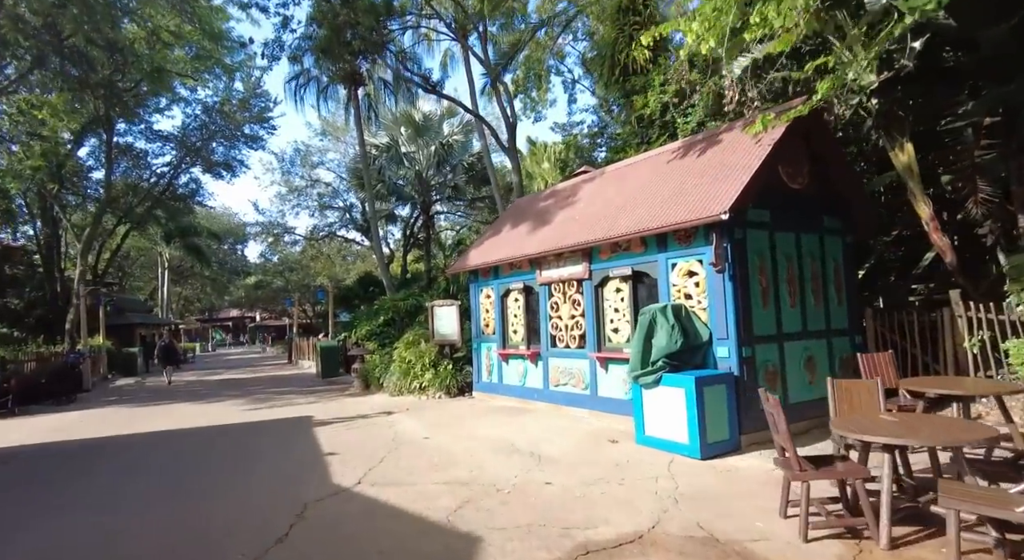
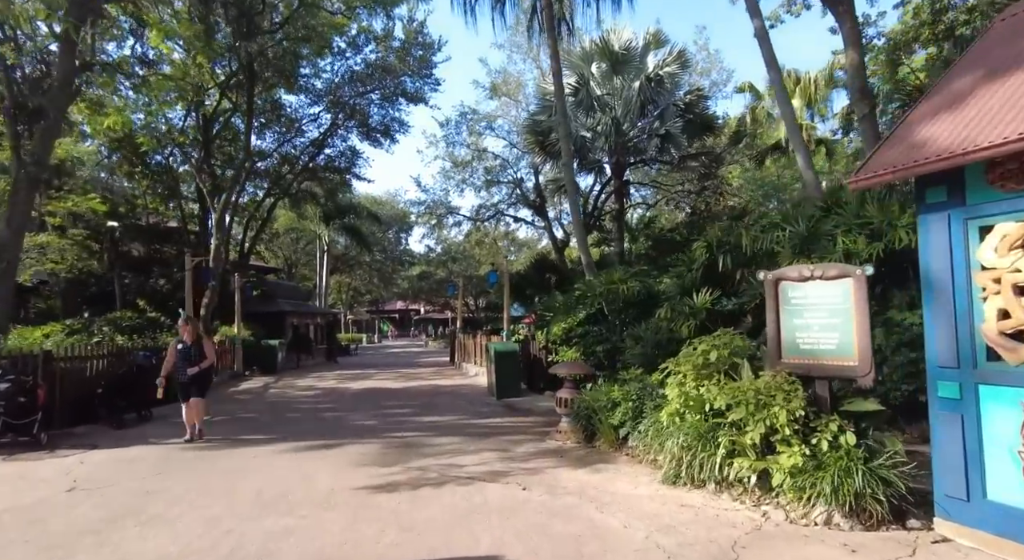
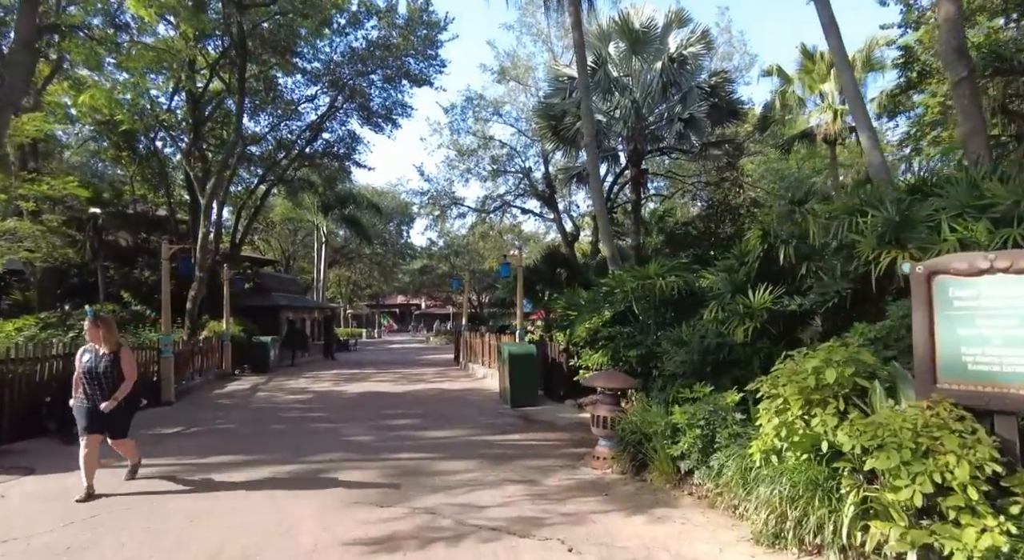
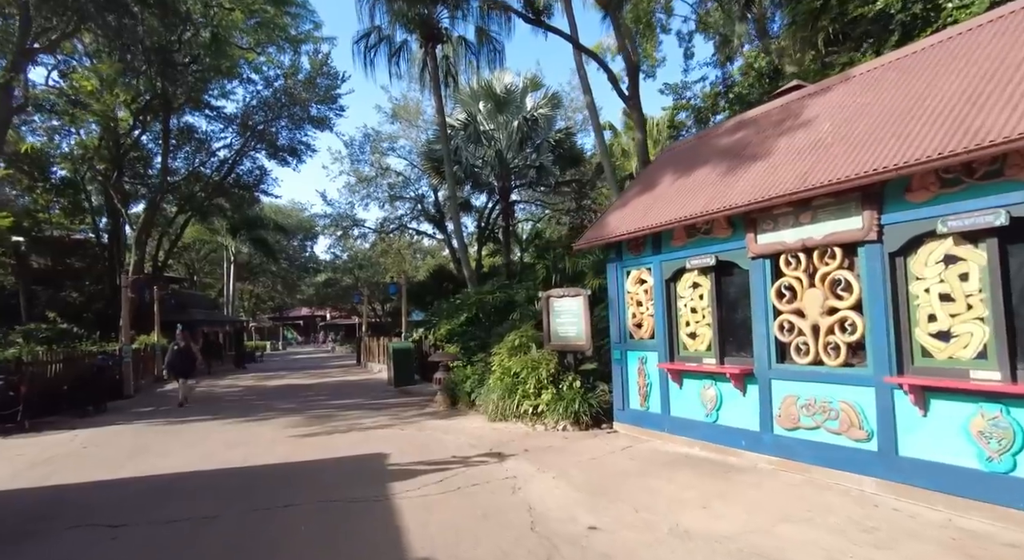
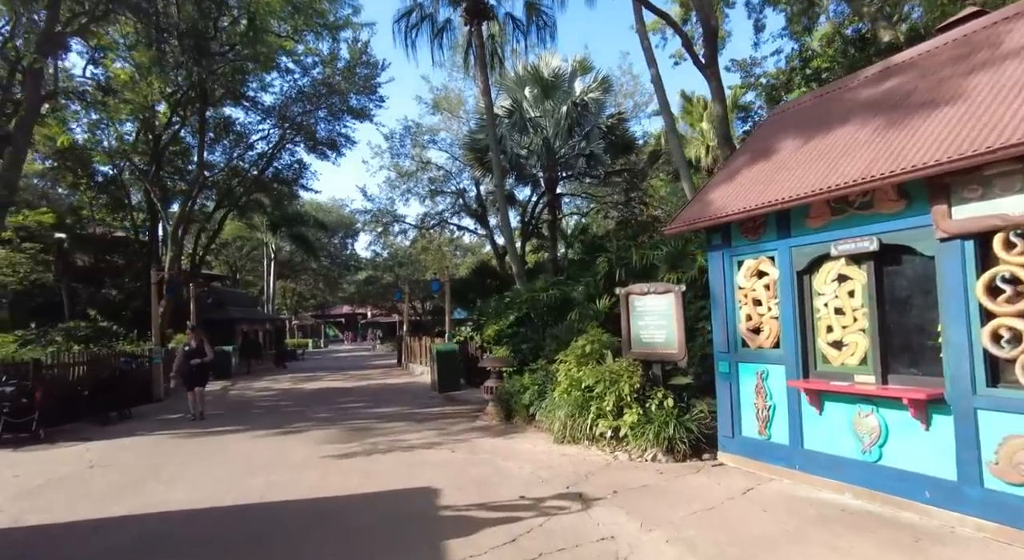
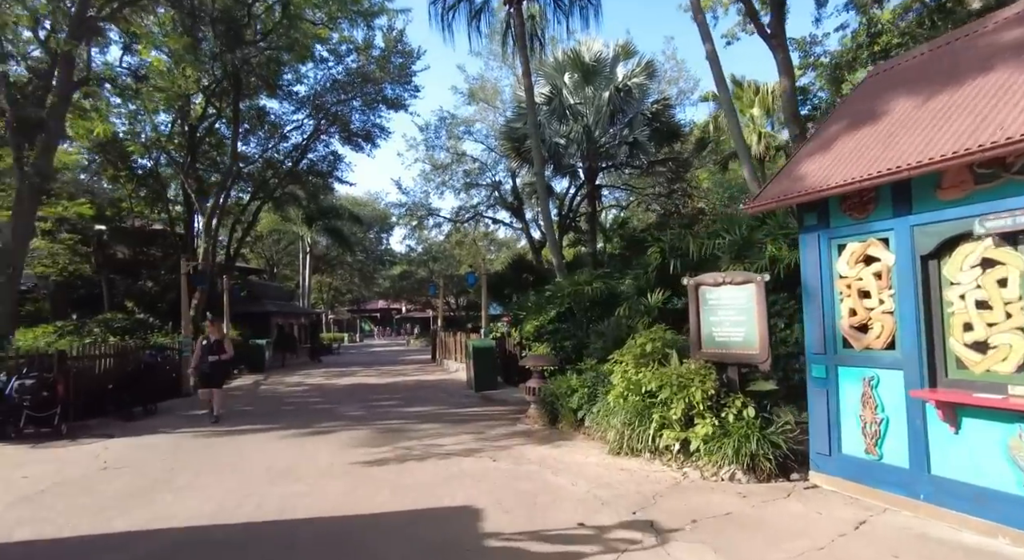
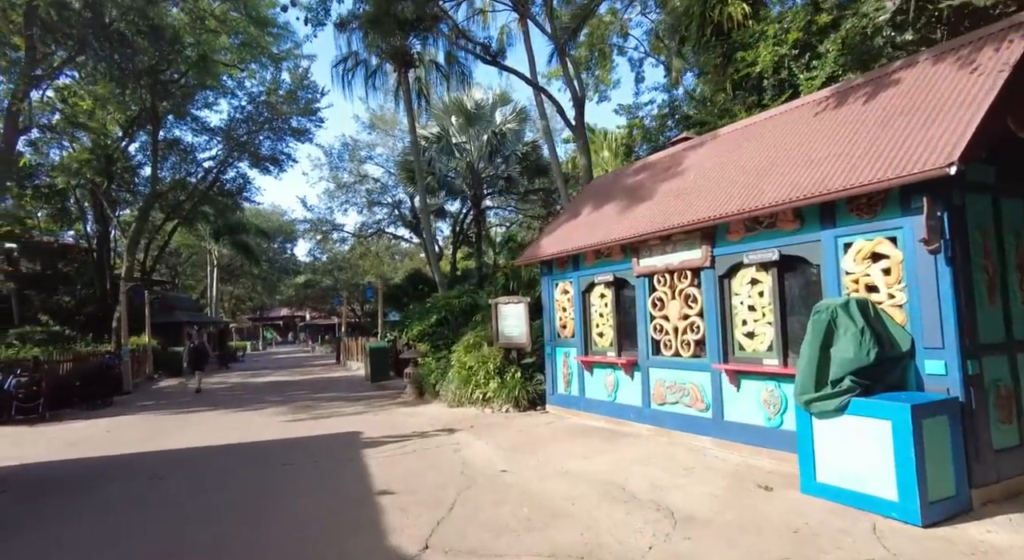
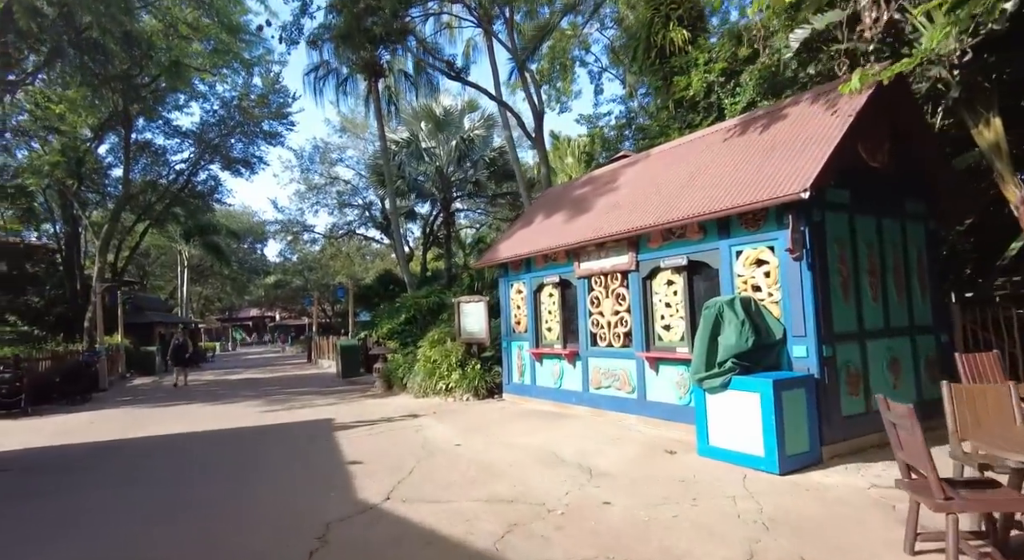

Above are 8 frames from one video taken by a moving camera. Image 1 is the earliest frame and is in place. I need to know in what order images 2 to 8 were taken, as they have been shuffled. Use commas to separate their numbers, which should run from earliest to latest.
8, 7, 4, 5, 6, 2, 3
